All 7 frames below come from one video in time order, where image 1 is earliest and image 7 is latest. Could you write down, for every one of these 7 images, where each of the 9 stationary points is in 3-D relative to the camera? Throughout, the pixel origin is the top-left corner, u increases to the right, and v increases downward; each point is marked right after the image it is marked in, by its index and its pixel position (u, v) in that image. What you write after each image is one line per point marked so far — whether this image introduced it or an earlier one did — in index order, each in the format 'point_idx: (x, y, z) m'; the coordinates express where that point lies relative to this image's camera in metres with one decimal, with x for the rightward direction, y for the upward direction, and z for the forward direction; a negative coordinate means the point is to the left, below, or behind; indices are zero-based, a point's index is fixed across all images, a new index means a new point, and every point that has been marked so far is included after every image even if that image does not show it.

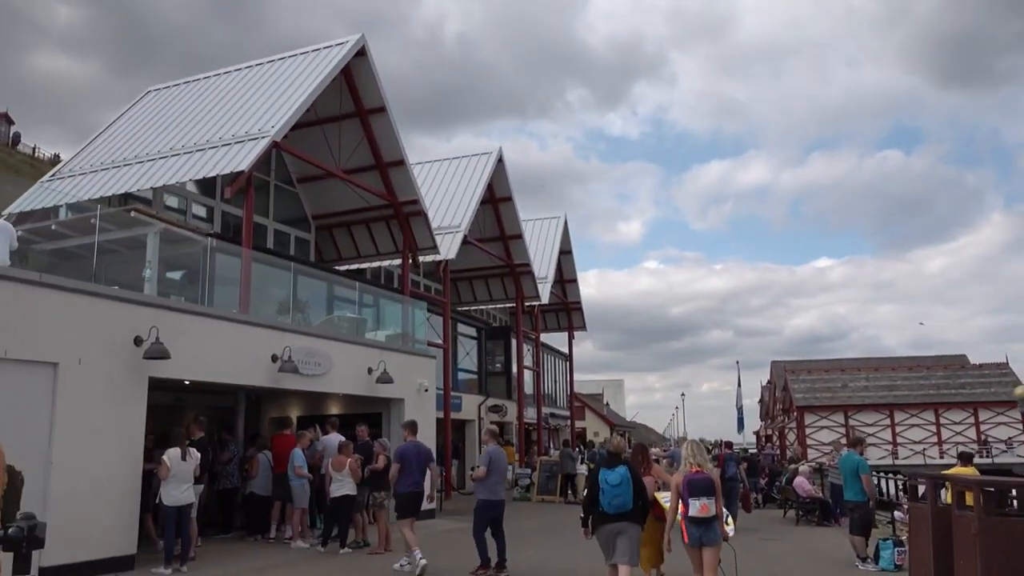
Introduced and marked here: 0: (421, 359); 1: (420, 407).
0: (-1.9, -1.5, +17.0) m
1: (-1.9, -2.4, +16.6) m
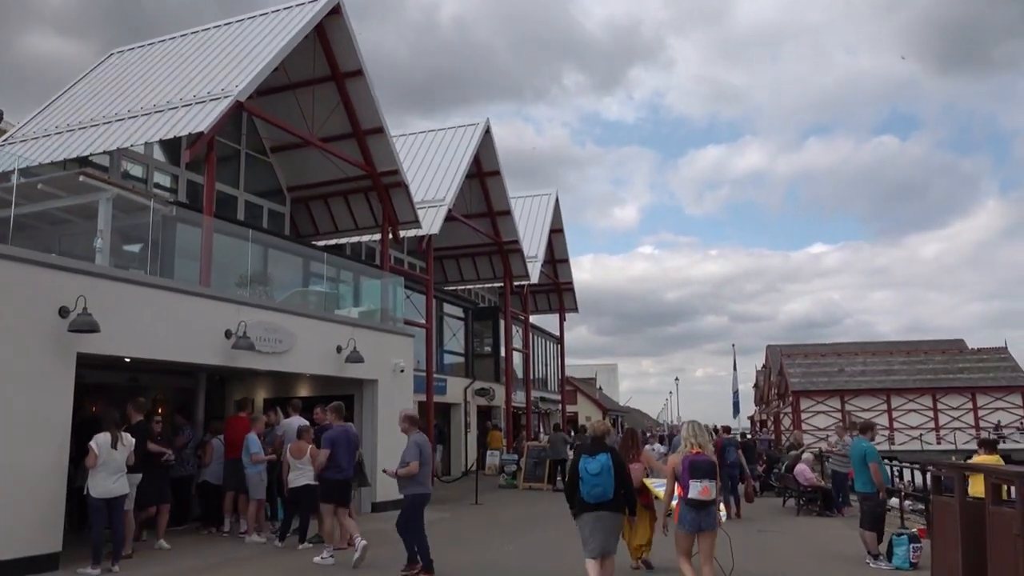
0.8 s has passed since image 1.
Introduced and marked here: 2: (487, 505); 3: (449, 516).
0: (-2.2, -1.0, +15.9) m
1: (-2.2, -1.9, +15.5) m
2: (-0.5, -4.6, +17.5) m
3: (-1.2, -4.3, +15.7) m
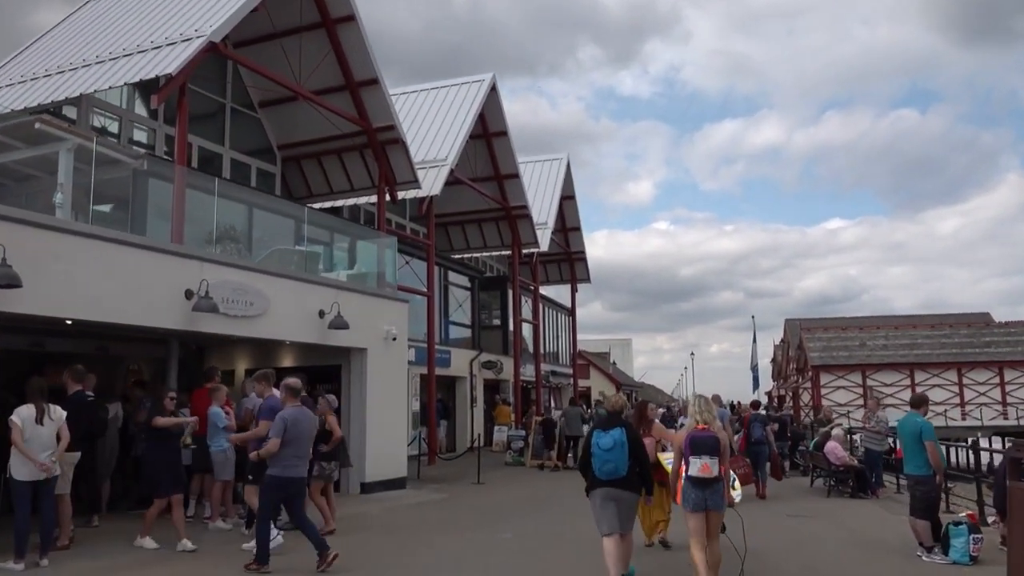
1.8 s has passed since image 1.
0: (-2.1, -0.3, +14.5) m
1: (-2.2, -1.2, +14.1) m
2: (-0.4, -3.9, +16.2) m
3: (-1.2, -3.6, +14.4) m
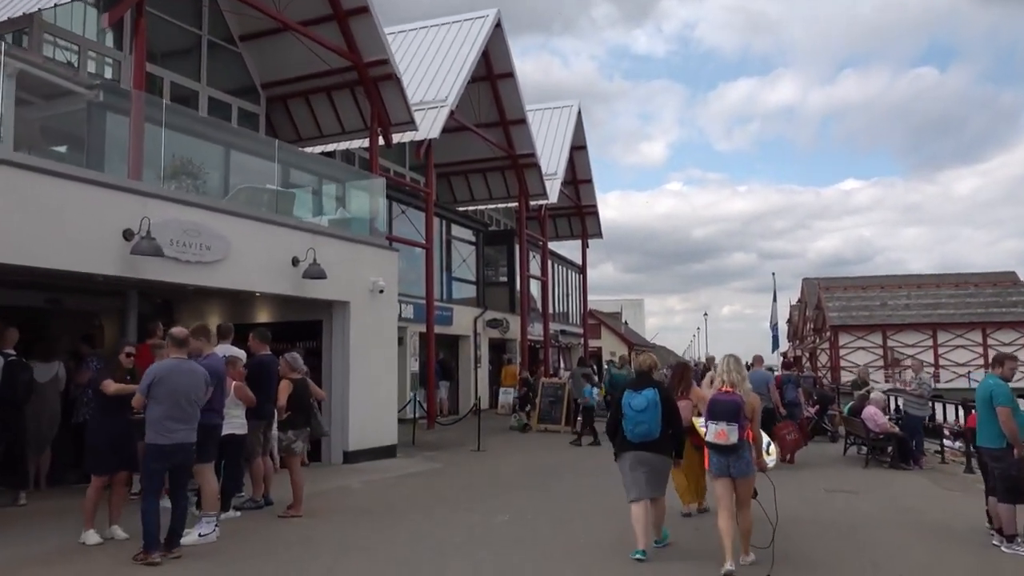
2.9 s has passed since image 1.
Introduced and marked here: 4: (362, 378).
0: (-2.1, +0.6, +12.9) m
1: (-2.1, -0.4, +12.6) m
2: (-0.4, -2.9, +14.8) m
3: (-1.1, -2.8, +13.0) m
4: (-2.2, -1.3, +12.3) m
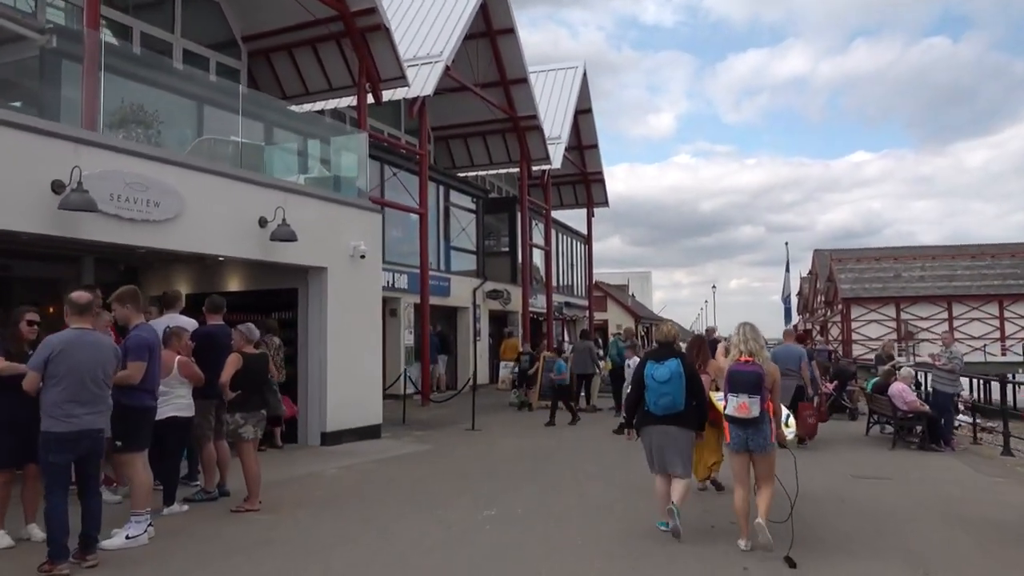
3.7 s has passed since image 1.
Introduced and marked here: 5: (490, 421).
0: (-2.2, +1.0, +11.8) m
1: (-2.2, +0.1, +11.5) m
2: (-0.4, -2.4, +13.7) m
3: (-1.2, -2.3, +11.9) m
4: (-2.3, -0.9, +11.2) m
5: (-0.4, -2.4, +15.0) m
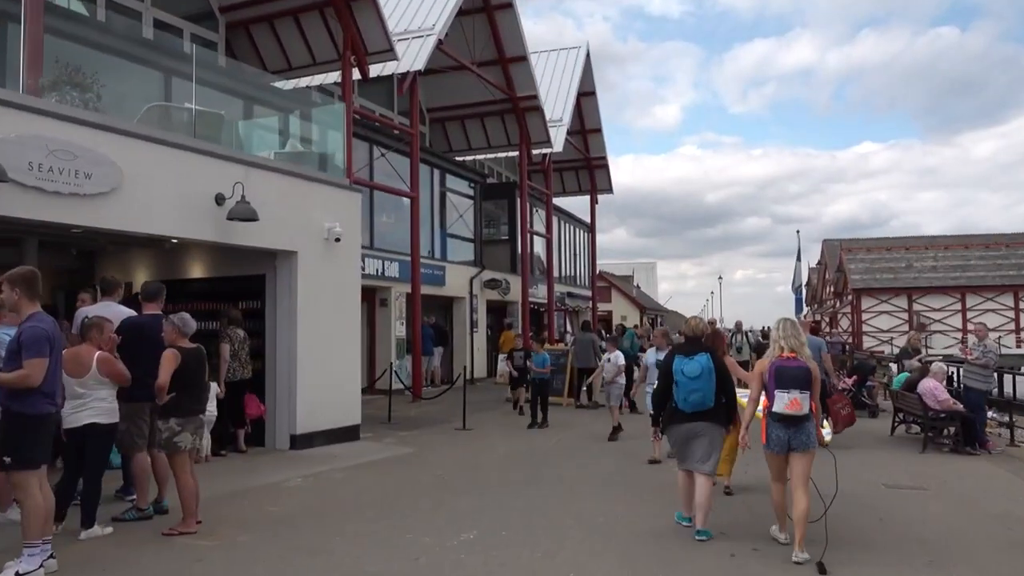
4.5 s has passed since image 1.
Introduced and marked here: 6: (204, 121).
0: (-2.3, +1.2, +10.6) m
1: (-2.3, +0.3, +10.4) m
2: (-0.5, -2.2, +12.6) m
3: (-1.3, -2.1, +10.9) m
4: (-2.4, -0.7, +10.1) m
5: (-0.5, -2.2, +13.9) m
6: (-3.4, +1.8, +9.1) m
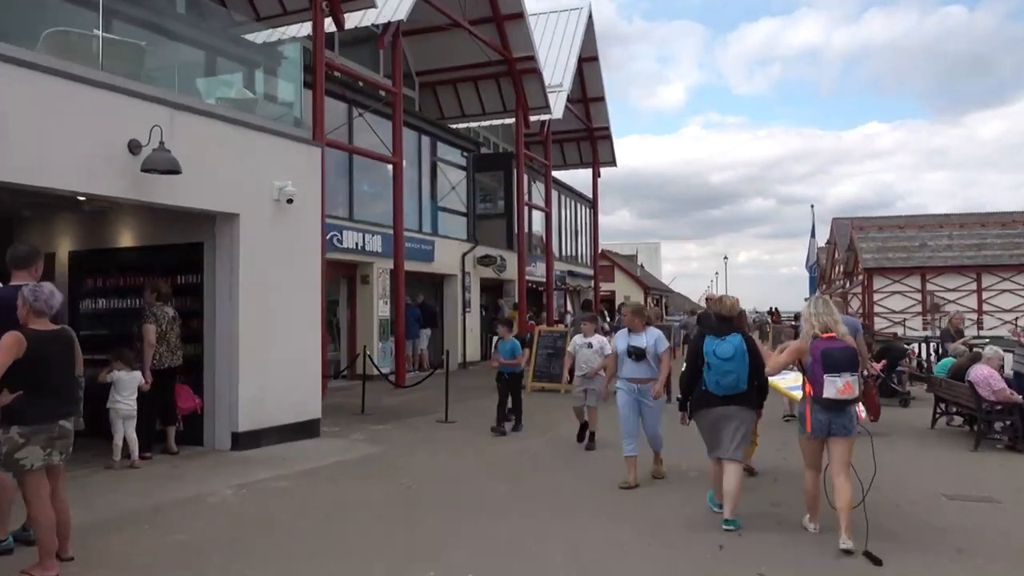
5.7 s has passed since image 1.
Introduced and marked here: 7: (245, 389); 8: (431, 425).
0: (-2.4, +1.5, +9.0) m
1: (-2.5, +0.6, +8.8) m
2: (-0.7, -1.8, +11.1) m
3: (-1.5, -1.8, +9.3) m
4: (-2.6, -0.4, +8.5) m
5: (-0.6, -1.8, +12.3) m
6: (-3.5, +2.1, +7.4) m
7: (-2.7, -1.0, +8.3) m
8: (-1.1, -1.8, +10.9) m
